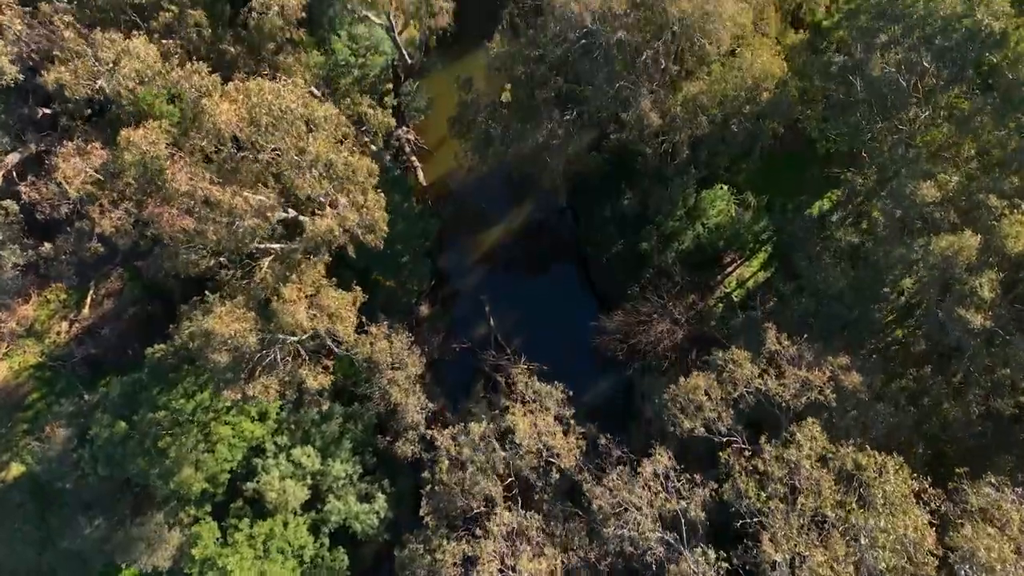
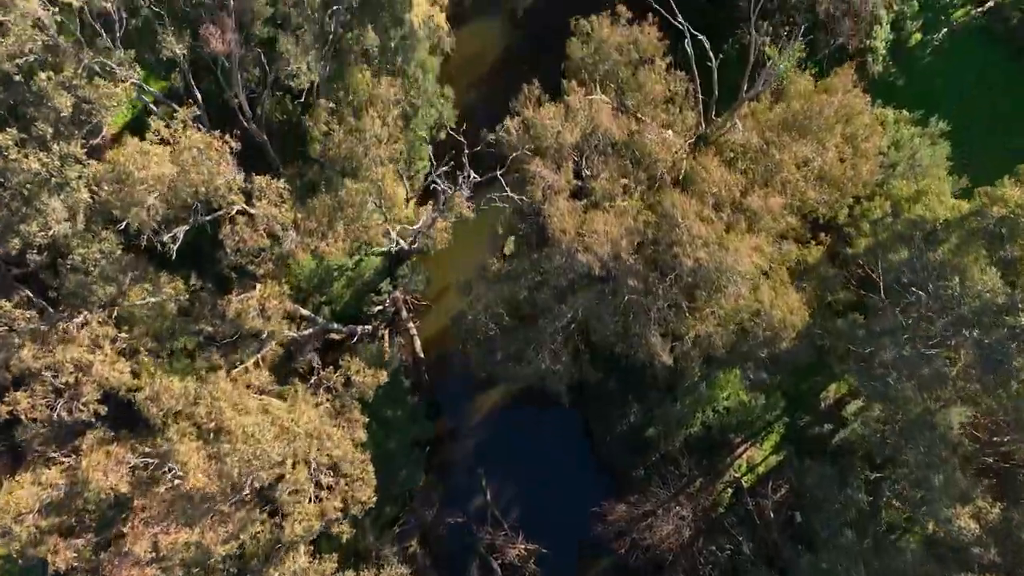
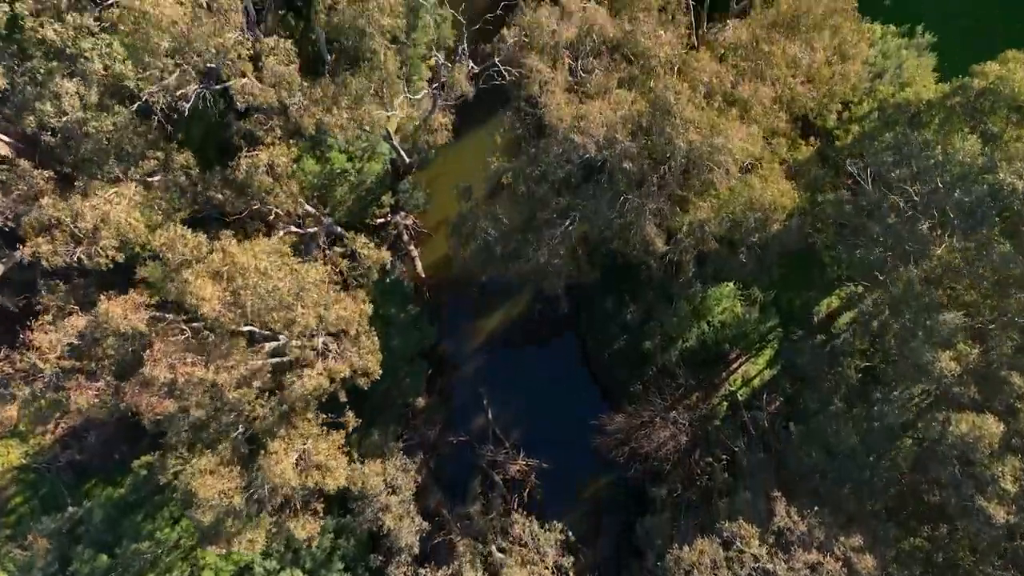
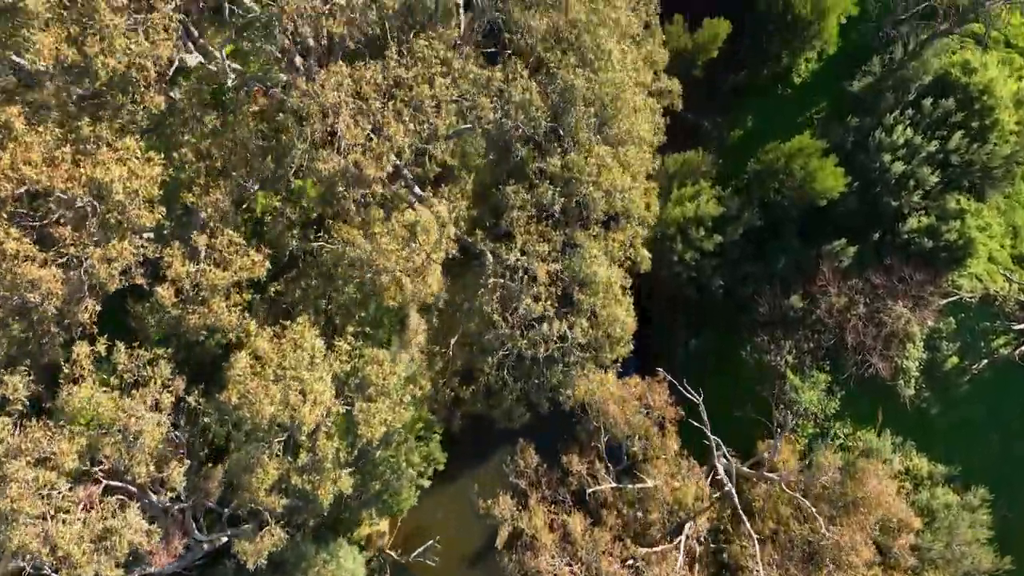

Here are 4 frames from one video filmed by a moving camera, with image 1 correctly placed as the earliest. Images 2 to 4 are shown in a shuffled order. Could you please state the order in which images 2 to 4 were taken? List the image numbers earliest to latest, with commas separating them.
3, 2, 4
